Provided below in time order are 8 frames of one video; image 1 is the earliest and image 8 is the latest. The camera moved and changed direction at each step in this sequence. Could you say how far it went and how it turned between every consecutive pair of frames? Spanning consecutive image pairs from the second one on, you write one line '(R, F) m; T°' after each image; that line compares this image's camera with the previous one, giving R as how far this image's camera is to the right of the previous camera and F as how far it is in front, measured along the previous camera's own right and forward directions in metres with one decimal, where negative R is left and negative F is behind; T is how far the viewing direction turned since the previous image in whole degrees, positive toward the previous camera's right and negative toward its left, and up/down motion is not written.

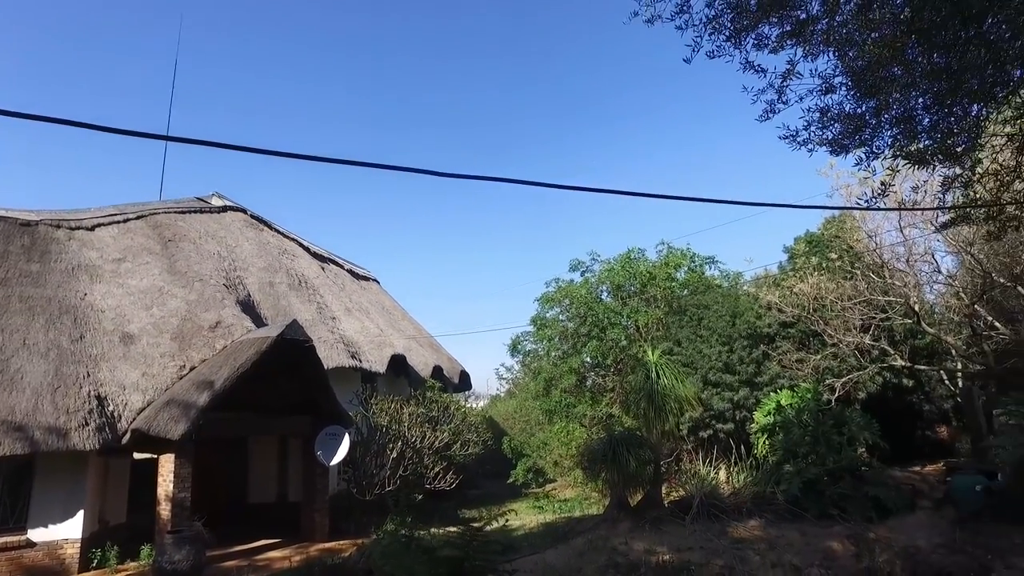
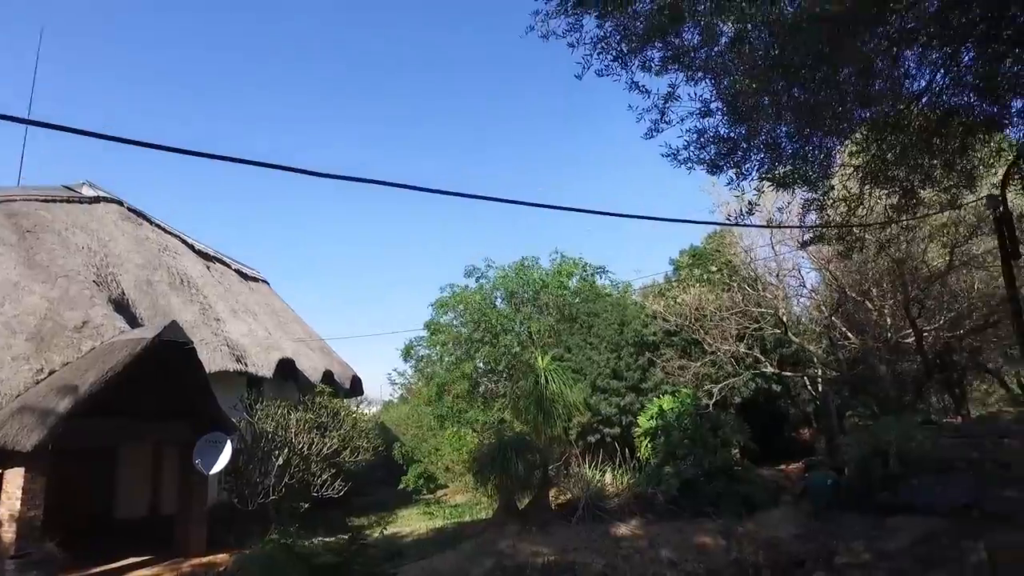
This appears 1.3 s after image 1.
(0.0, -0.1) m; +8°
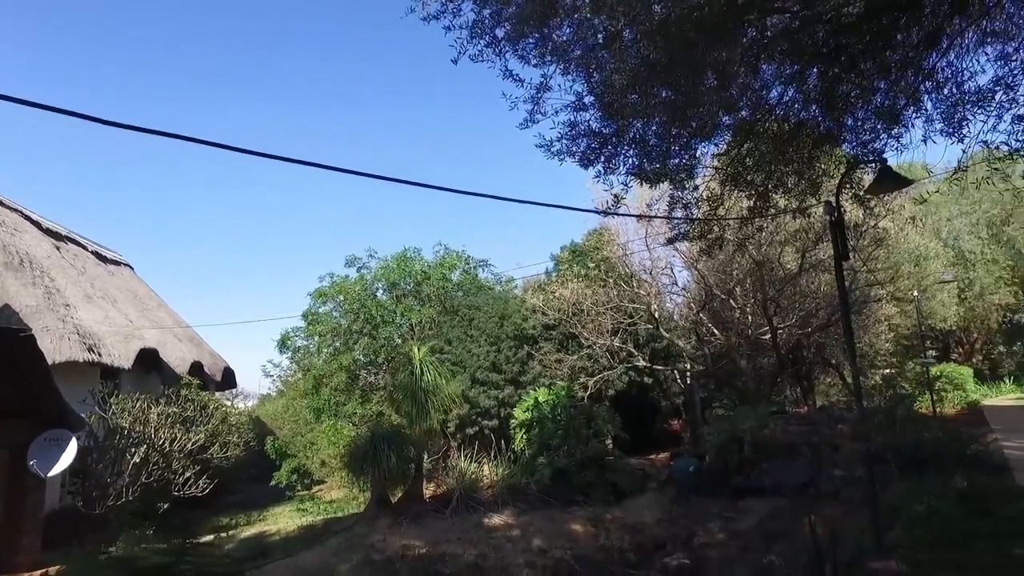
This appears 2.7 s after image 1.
(+0.1, +0.1) m; +9°
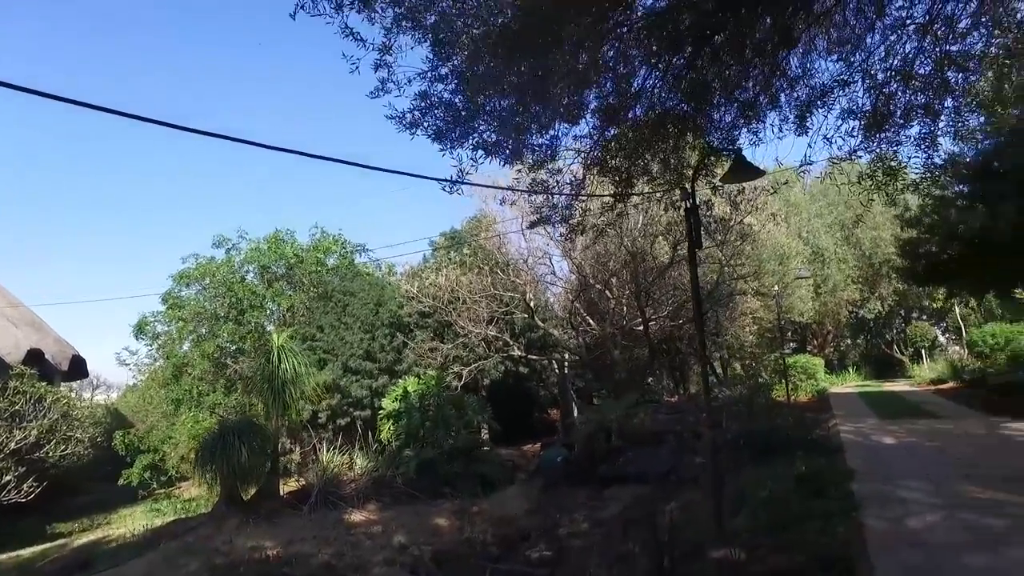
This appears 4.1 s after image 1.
(+0.3, +0.3) m; +9°
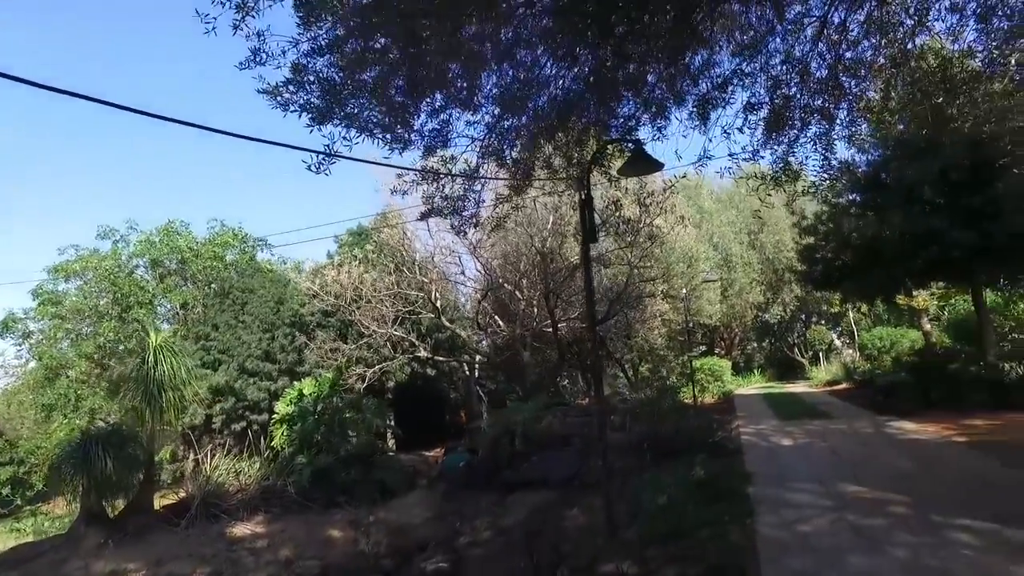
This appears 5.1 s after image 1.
(+0.3, +0.4) m; +7°
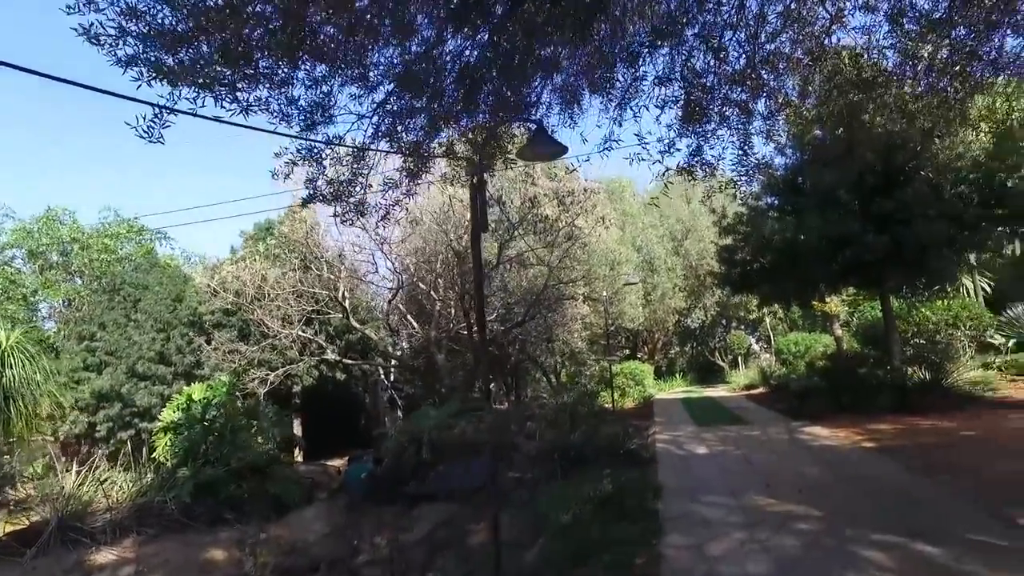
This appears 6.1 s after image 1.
(+0.3, +0.6) m; +6°
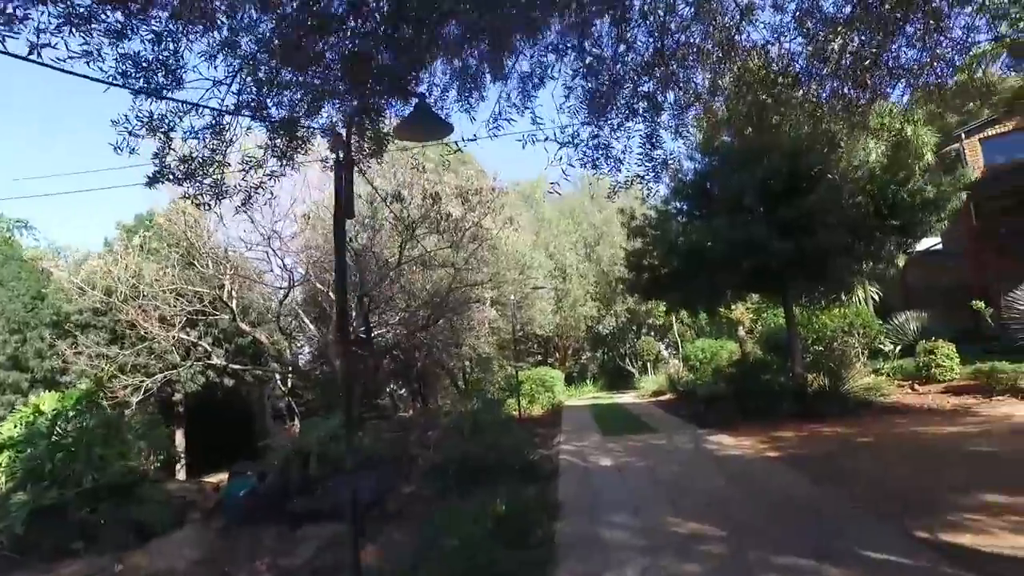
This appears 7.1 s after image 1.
(+0.2, +0.6) m; +7°
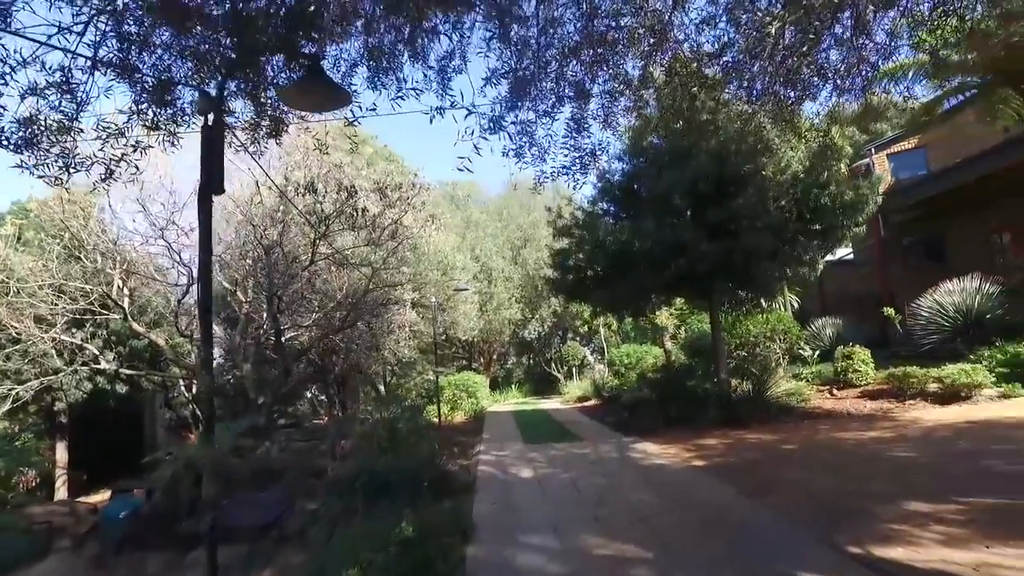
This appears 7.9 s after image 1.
(+0.1, +0.5) m; +6°
